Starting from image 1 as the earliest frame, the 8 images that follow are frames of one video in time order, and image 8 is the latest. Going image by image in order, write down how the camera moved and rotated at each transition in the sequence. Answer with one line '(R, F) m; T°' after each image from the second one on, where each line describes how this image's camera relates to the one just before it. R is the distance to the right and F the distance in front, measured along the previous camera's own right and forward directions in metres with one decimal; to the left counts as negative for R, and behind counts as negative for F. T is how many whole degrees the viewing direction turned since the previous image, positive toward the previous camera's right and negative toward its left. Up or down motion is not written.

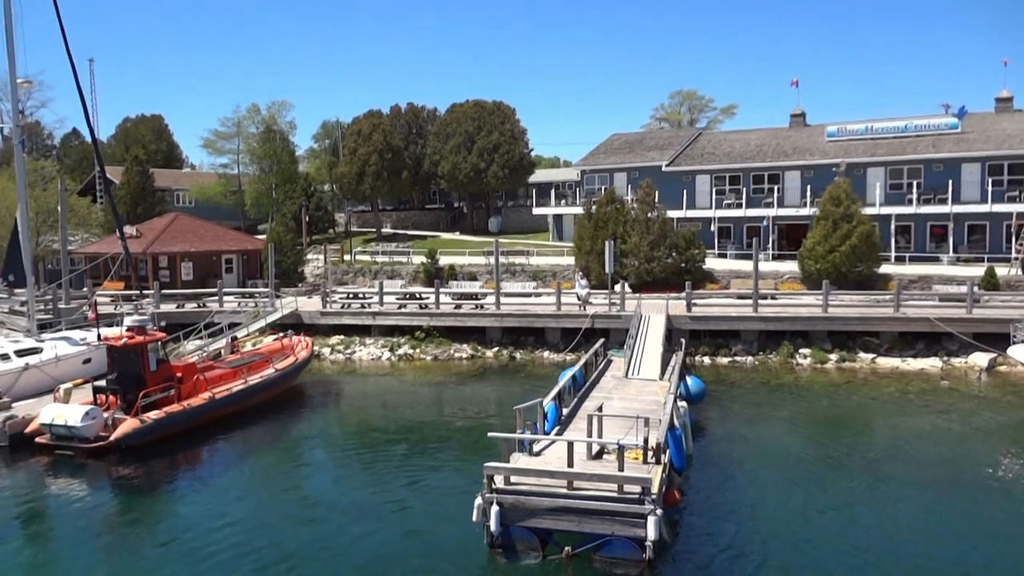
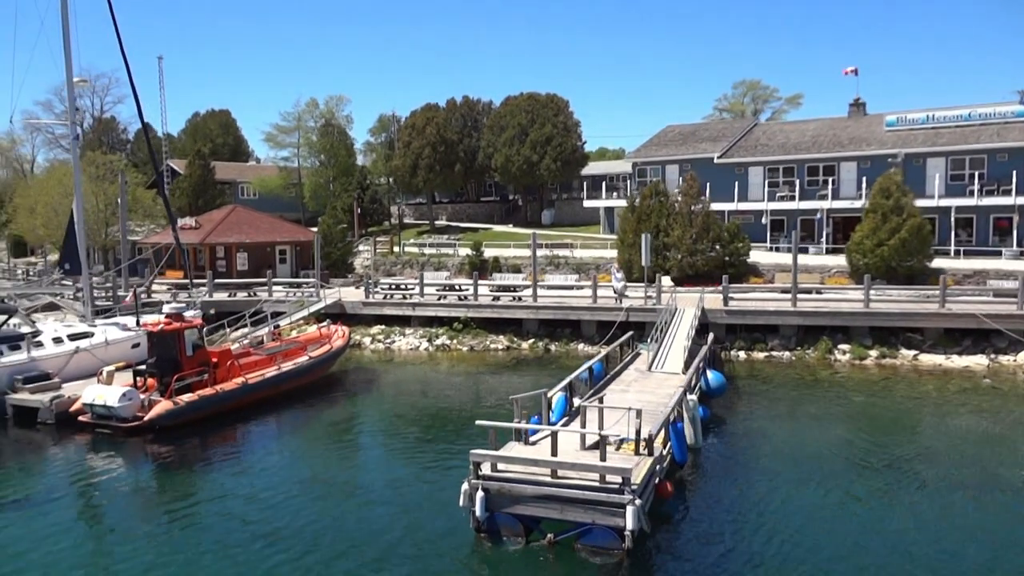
(+1.0, -0.2) m; -5°
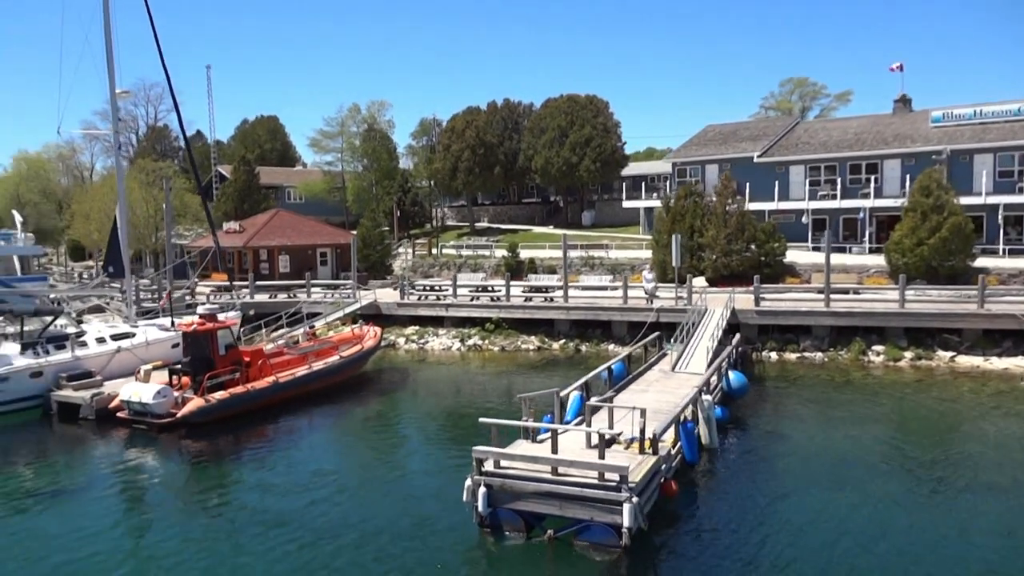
(+0.6, -0.2) m; -4°
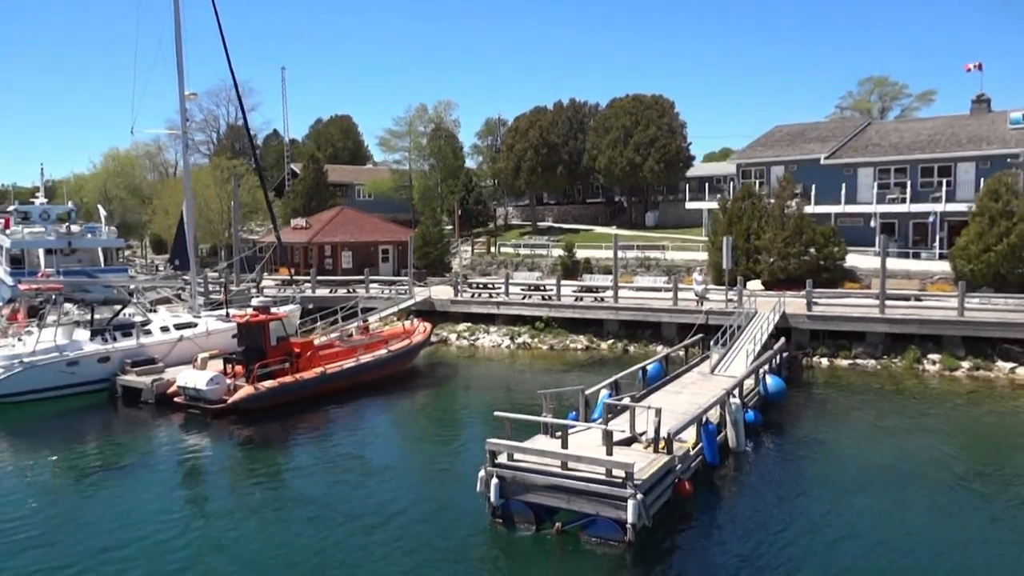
(+0.7, -0.3) m; -5°
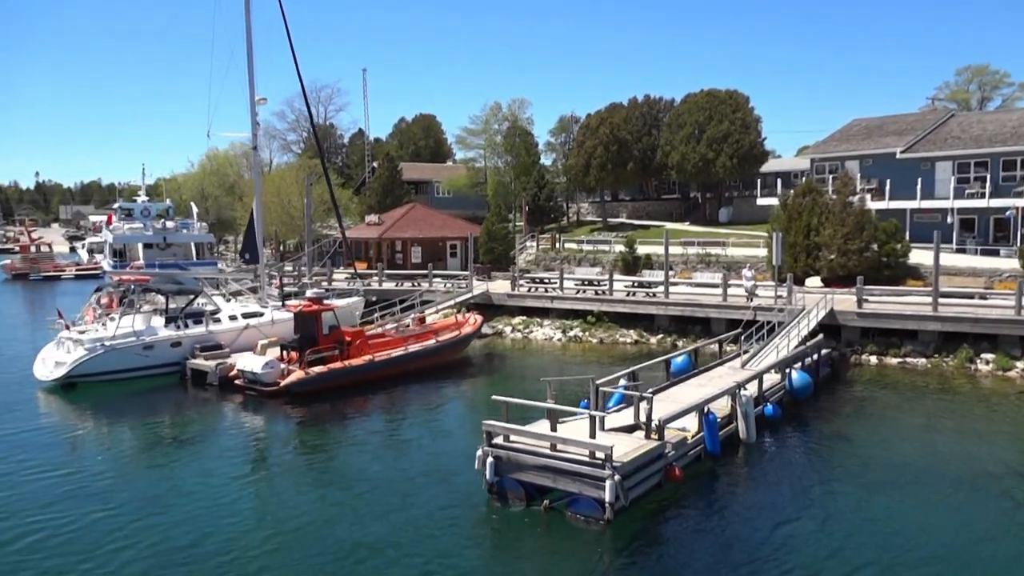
(+1.3, -0.7) m; -7°
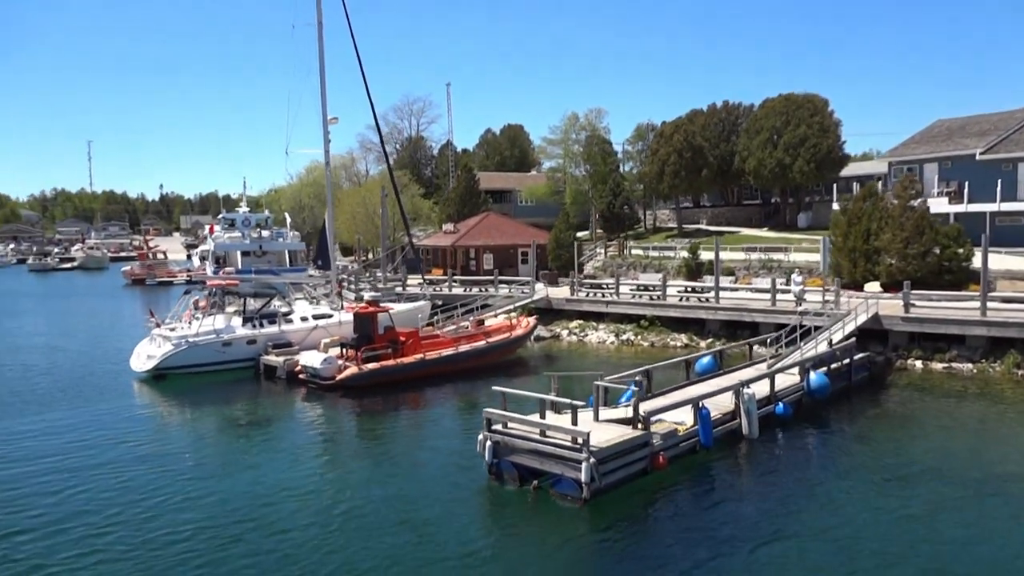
(+1.6, -1.2) m; -7°
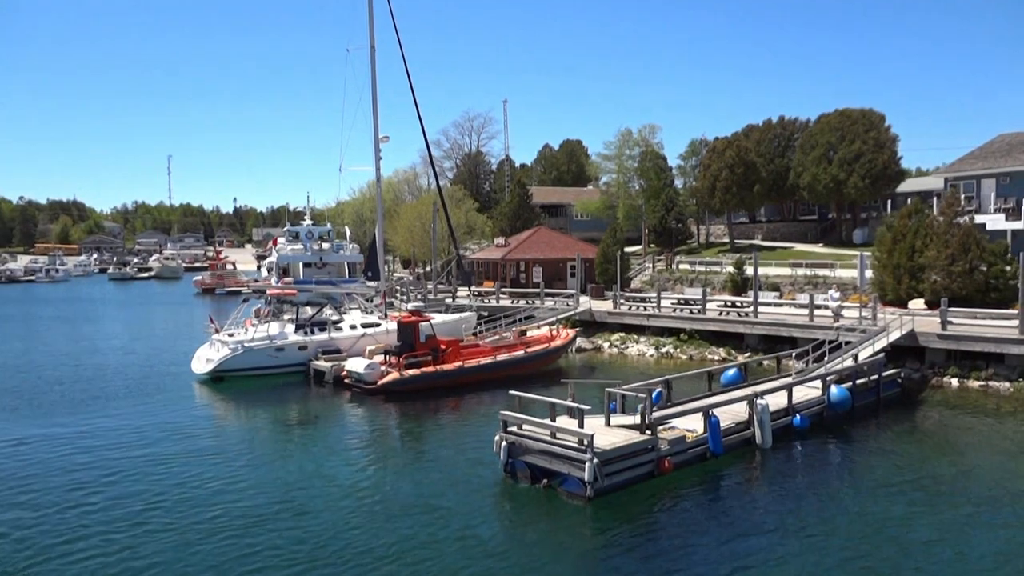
(+0.8, -0.8) m; -5°
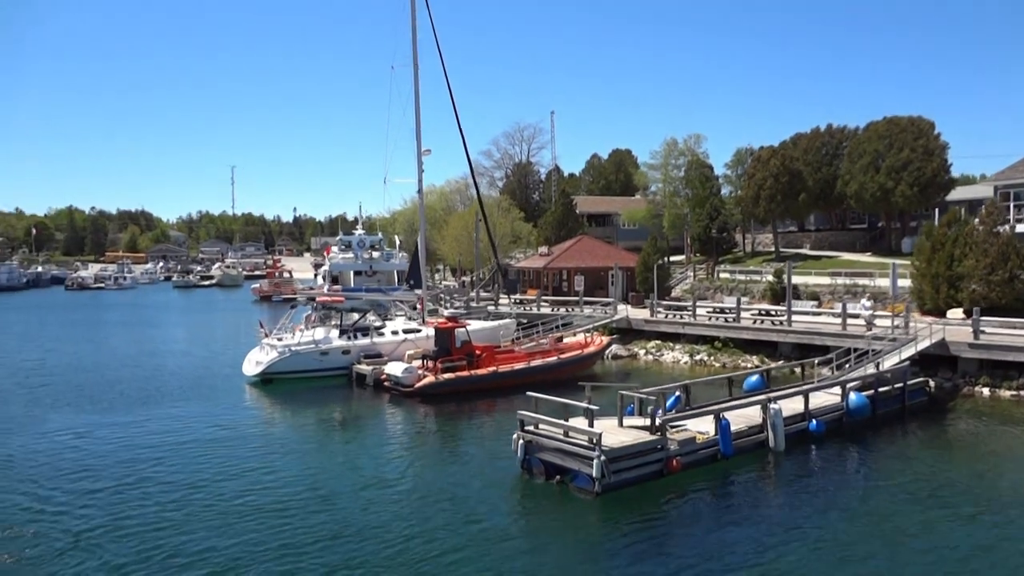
(+0.7, -0.8) m; -4°
